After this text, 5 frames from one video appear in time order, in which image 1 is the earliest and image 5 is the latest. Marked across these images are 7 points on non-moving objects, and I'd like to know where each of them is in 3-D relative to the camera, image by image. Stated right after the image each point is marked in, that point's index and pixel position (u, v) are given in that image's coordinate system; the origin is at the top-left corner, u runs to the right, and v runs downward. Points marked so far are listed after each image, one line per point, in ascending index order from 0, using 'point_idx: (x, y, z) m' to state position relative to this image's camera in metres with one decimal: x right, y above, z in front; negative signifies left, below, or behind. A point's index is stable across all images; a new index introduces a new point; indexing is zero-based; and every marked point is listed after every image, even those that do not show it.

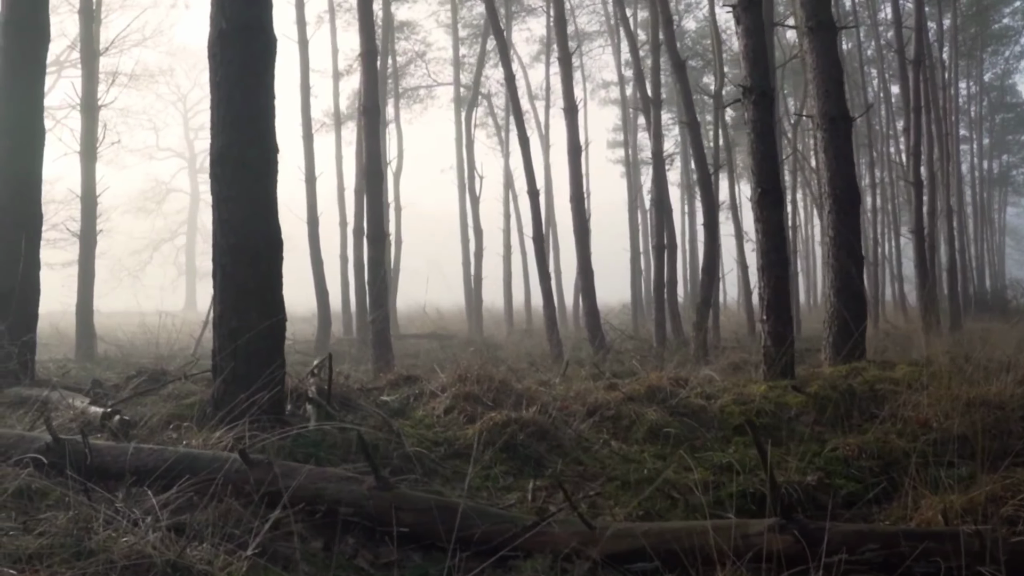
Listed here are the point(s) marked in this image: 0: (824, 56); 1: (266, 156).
0: (+3.7, +2.8, +10.1) m
1: (-1.7, +0.9, +5.6) m
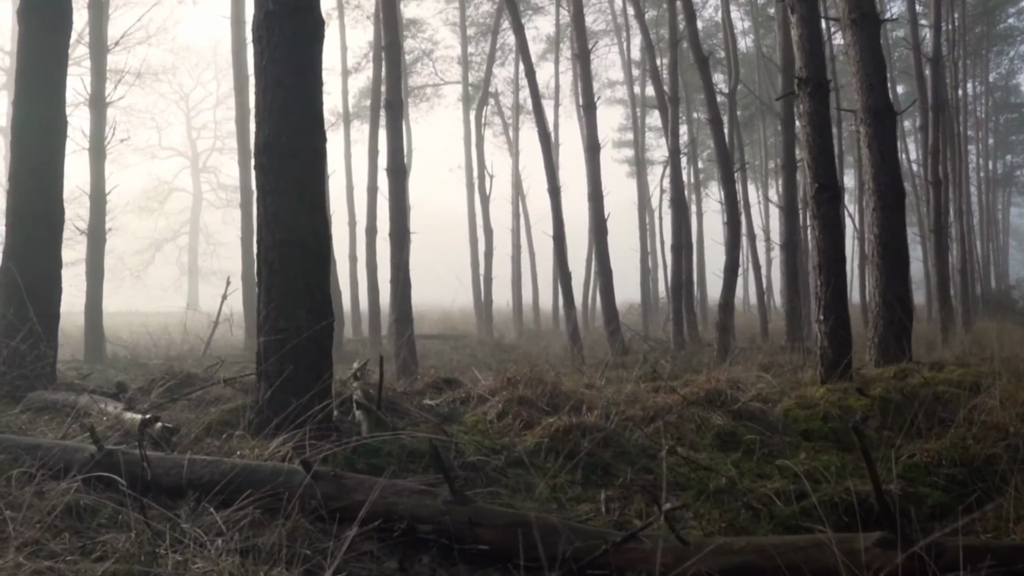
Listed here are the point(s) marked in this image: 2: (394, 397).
0: (+4.1, +2.8, +9.7) m
1: (-1.3, +0.9, +5.3) m
2: (-0.9, -0.8, +6.1) m
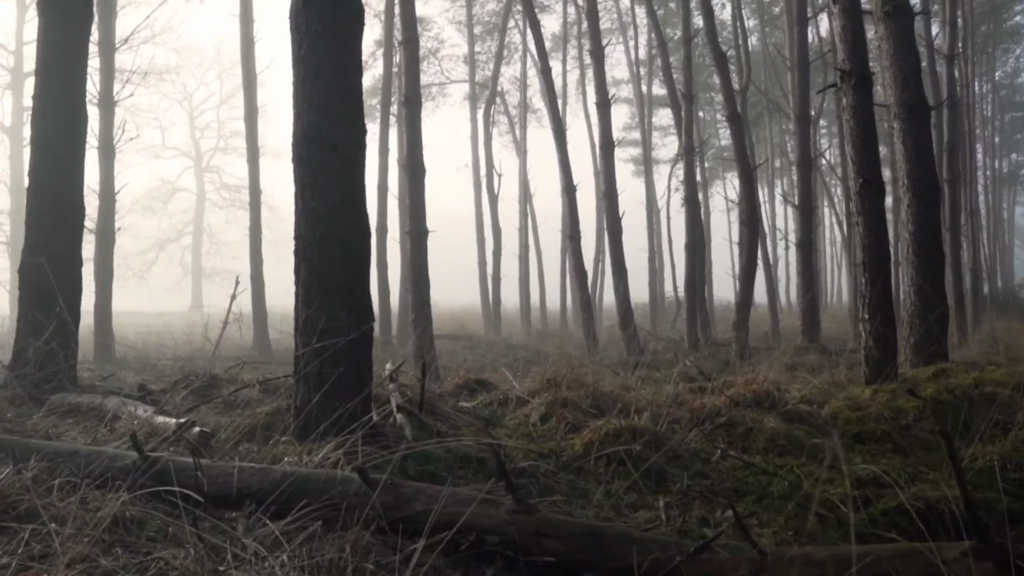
0: (+4.4, +2.8, +9.5) m
1: (-1.0, +0.9, +5.1) m
2: (-0.6, -0.8, +5.9) m
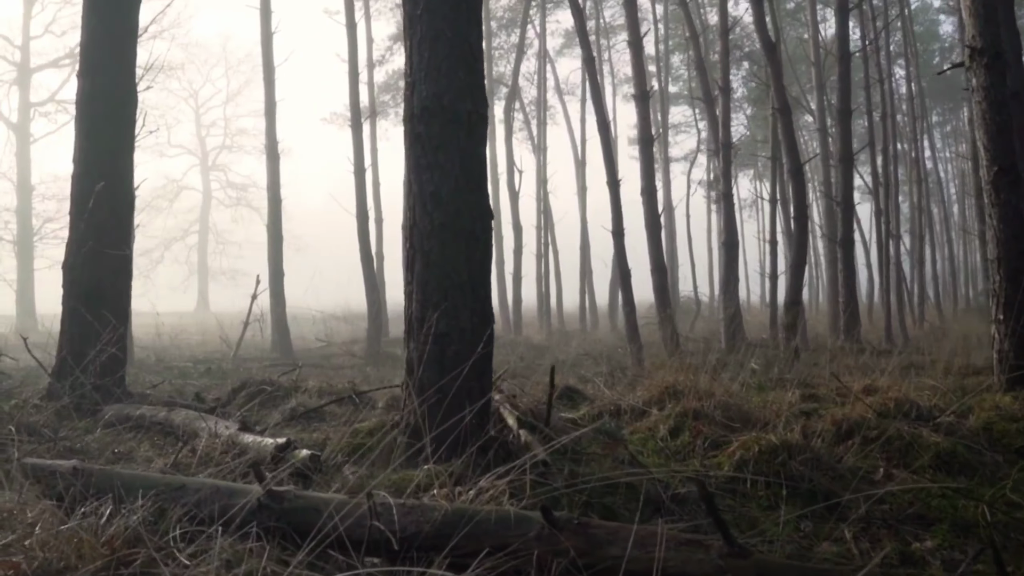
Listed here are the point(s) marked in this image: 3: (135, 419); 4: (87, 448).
0: (+5.2, +2.8, +8.9) m
1: (-0.2, +0.9, +4.4) m
2: (+0.2, -0.8, +5.2) m
3: (-2.5, -0.8, +5.5) m
4: (-2.4, -0.9, +4.7) m
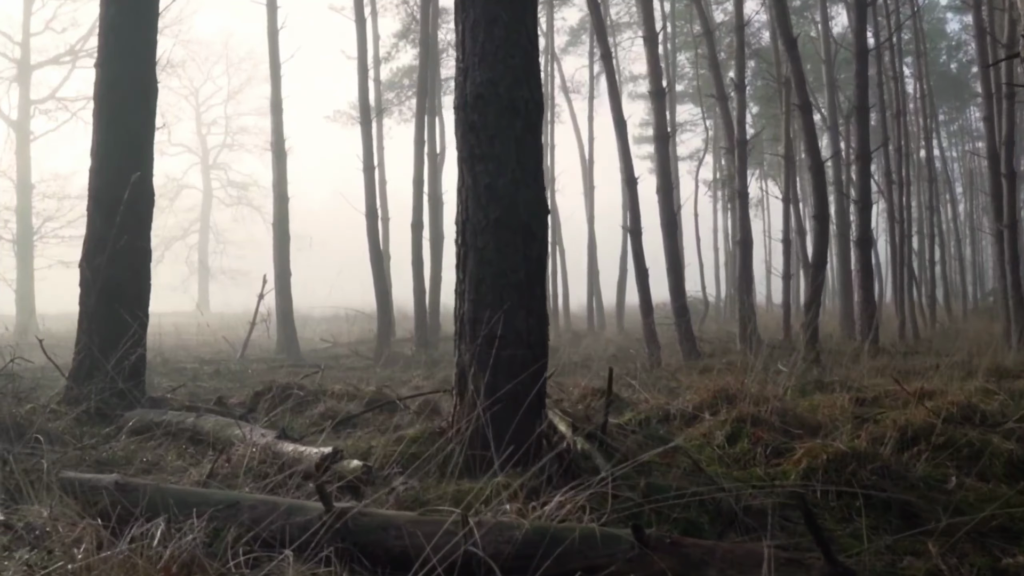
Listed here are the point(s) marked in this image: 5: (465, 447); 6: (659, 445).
0: (+5.5, +2.8, +8.6) m
1: (+0.1, +0.9, +4.2) m
2: (+0.5, -0.8, +5.0) m
3: (-2.2, -0.8, +5.2) m
4: (-2.1, -0.9, +4.5) m
5: (-0.2, -0.7, +4.0) m
6: (+0.8, -0.9, +4.7) m
